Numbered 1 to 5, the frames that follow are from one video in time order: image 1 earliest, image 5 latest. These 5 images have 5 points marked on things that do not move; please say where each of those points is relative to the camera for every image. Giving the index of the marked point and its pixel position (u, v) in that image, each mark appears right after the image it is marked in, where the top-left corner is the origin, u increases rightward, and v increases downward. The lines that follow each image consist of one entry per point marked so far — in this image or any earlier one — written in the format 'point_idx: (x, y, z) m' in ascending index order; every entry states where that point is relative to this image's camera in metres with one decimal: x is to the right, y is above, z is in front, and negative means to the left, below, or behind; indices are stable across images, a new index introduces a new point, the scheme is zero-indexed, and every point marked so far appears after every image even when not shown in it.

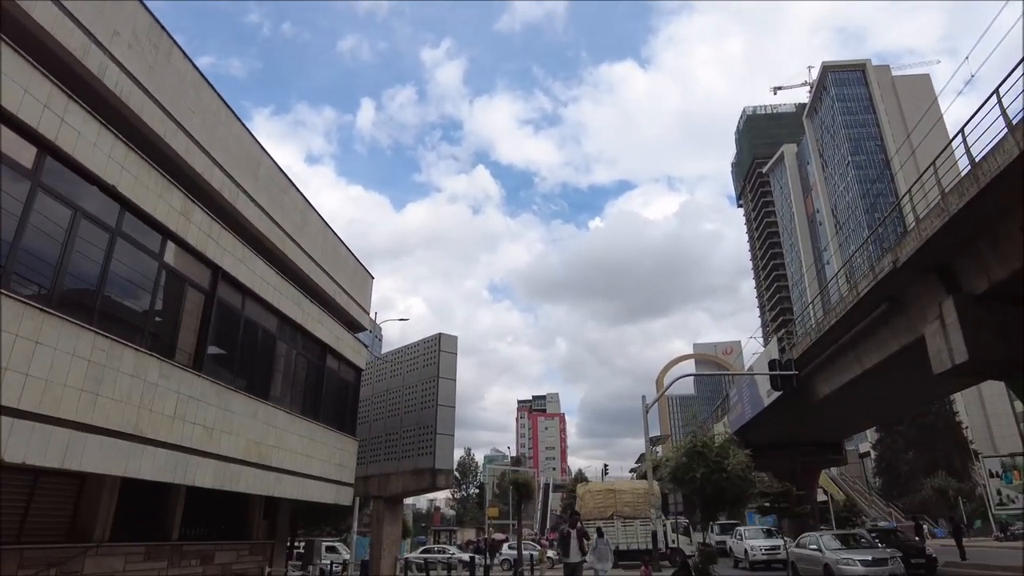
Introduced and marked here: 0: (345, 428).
0: (-3.6, -3.0, +13.9) m
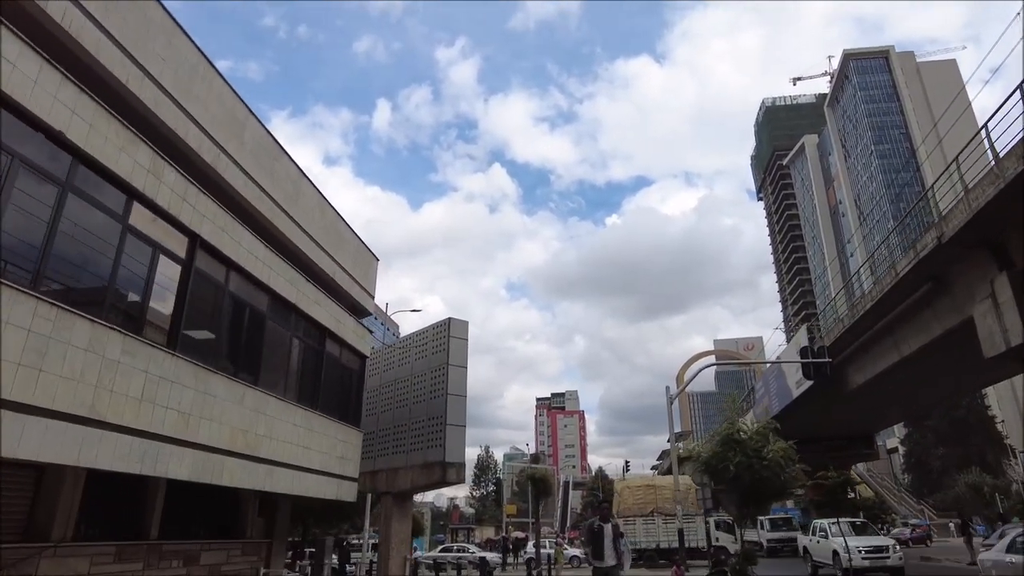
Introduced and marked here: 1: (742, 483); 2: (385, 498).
0: (-3.3, -2.6, +13.0) m
1: (+5.7, -4.6, +15.8) m
2: (-2.9, -4.8, +14.8) m
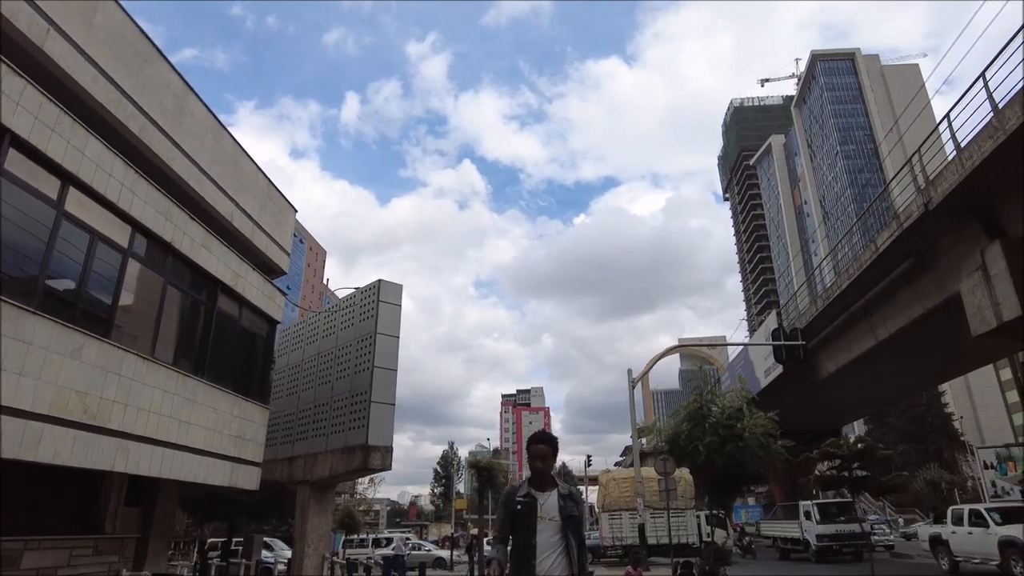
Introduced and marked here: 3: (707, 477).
0: (-4.5, -1.8, +11.0) m
1: (+4.4, -3.9, +14.1) m
2: (-4.1, -4.0, +12.8) m
3: (+4.4, -4.2, +14.5) m
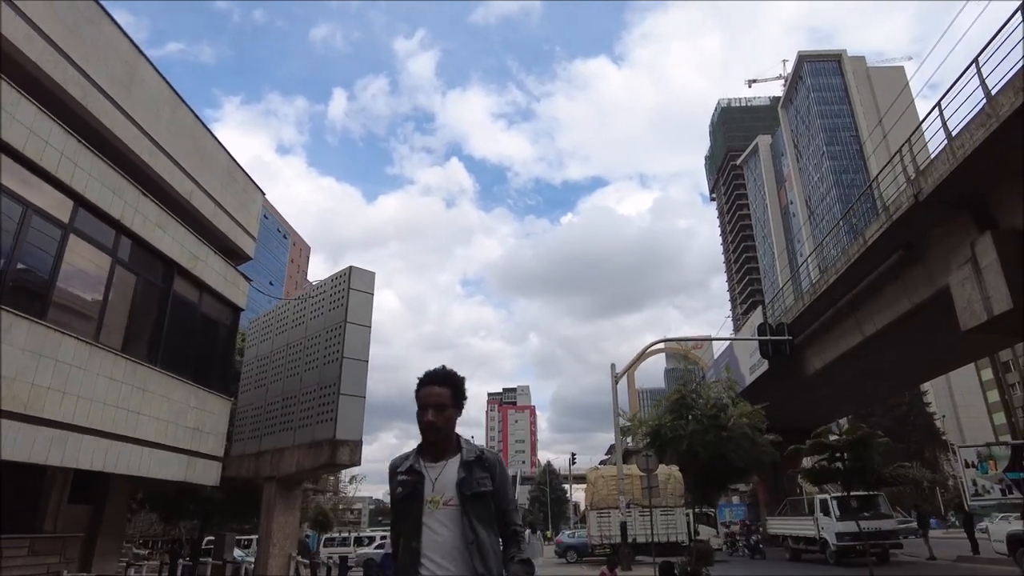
0: (-4.8, -1.5, +10.3) m
1: (+3.9, -3.7, +13.7) m
2: (-4.6, -3.7, +12.2) m
3: (+3.9, -4.0, +14.0) m
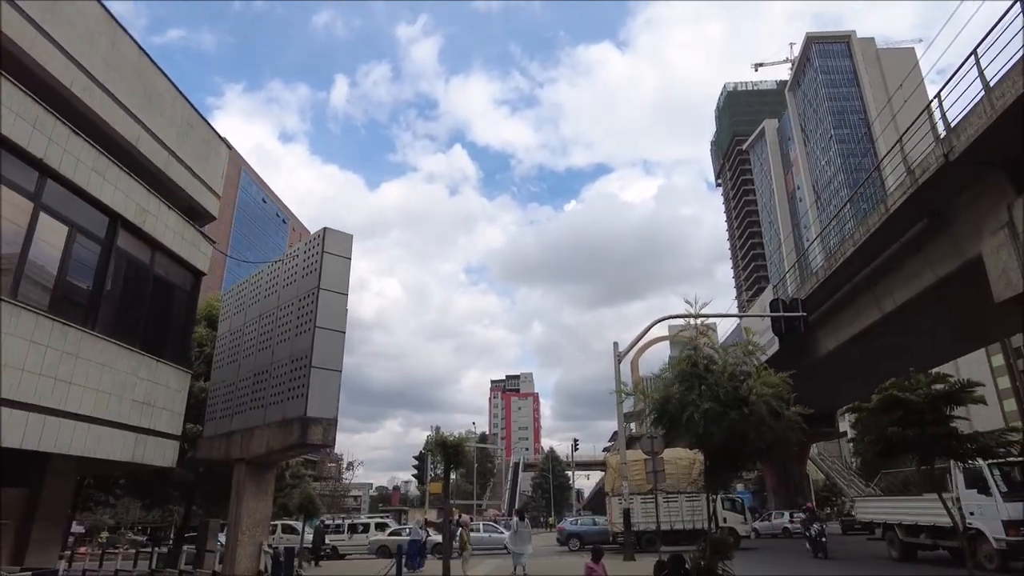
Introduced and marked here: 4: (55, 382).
0: (-5.0, -1.0, +9.3) m
1: (+3.8, -3.1, +12.7) m
2: (-4.7, -3.1, +11.1) m
3: (+3.8, -3.4, +13.0) m
4: (-5.0, -1.1, +7.3) m
